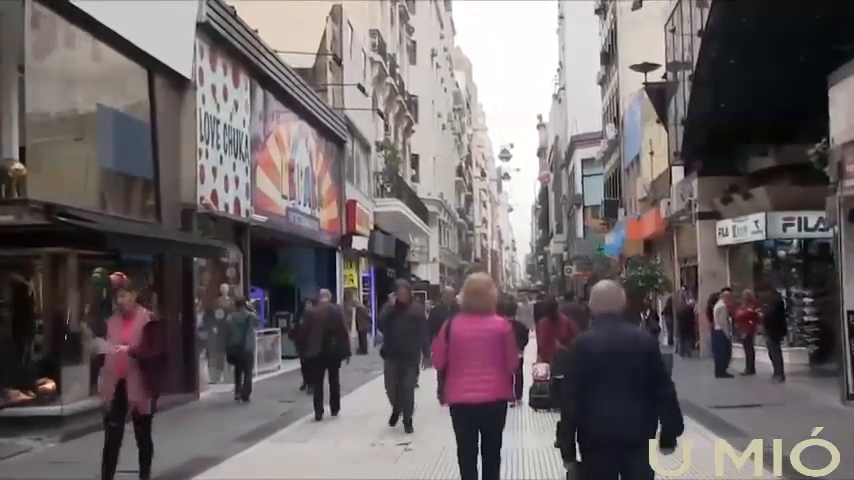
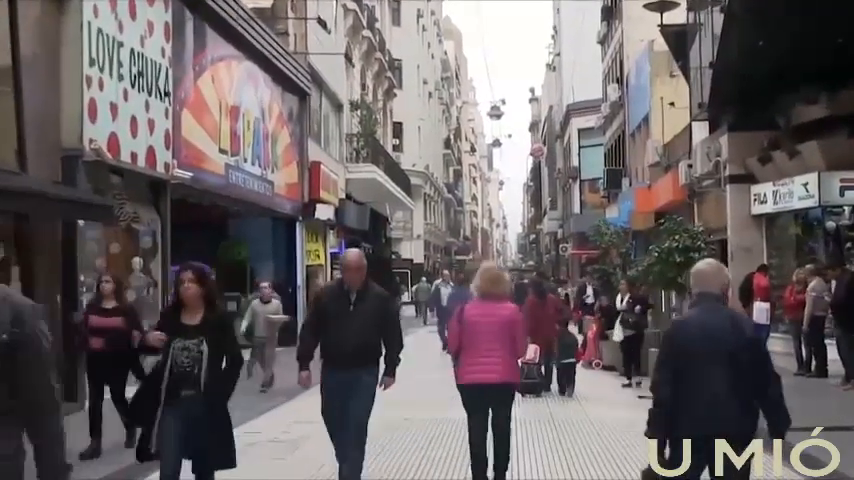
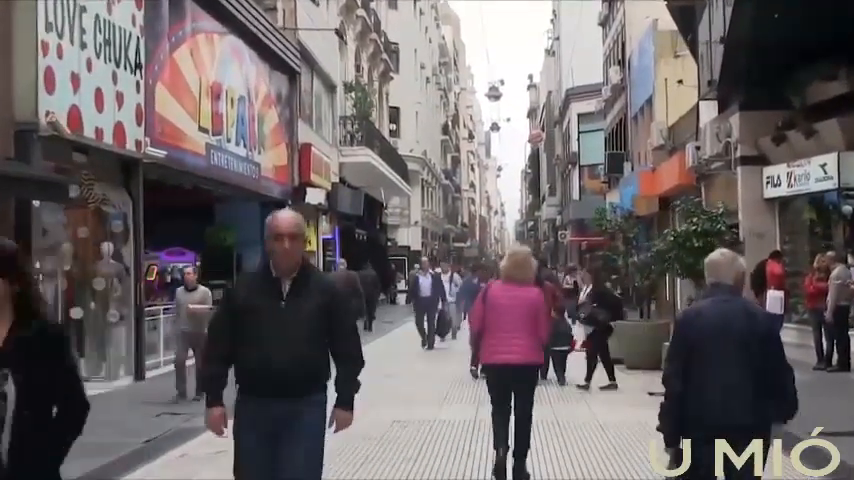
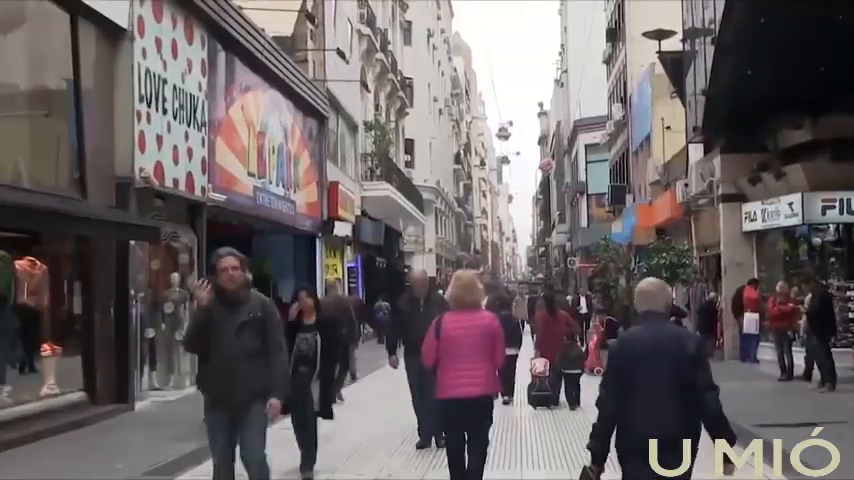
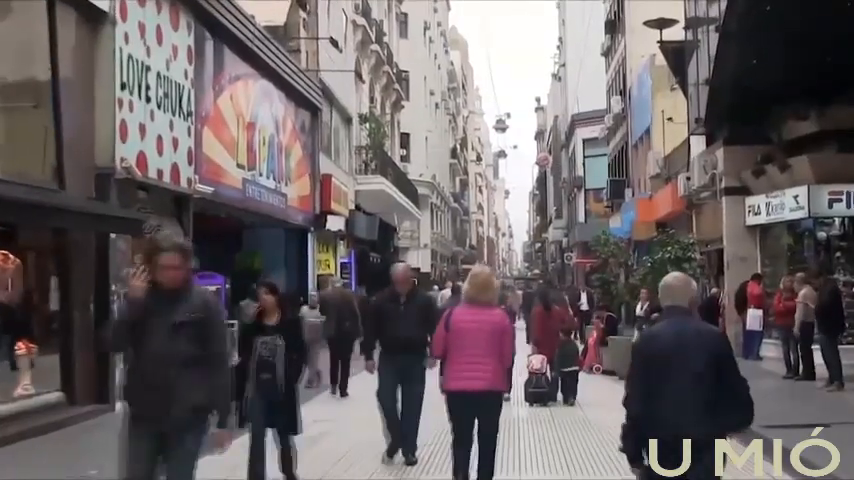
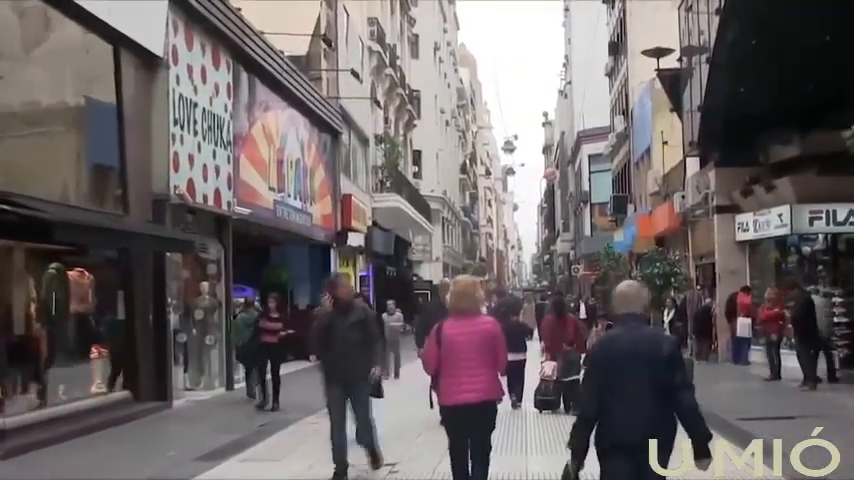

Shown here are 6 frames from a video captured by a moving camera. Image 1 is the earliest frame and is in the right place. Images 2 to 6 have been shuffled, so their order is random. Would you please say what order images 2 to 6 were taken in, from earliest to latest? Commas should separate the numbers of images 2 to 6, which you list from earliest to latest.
6, 4, 5, 2, 3
